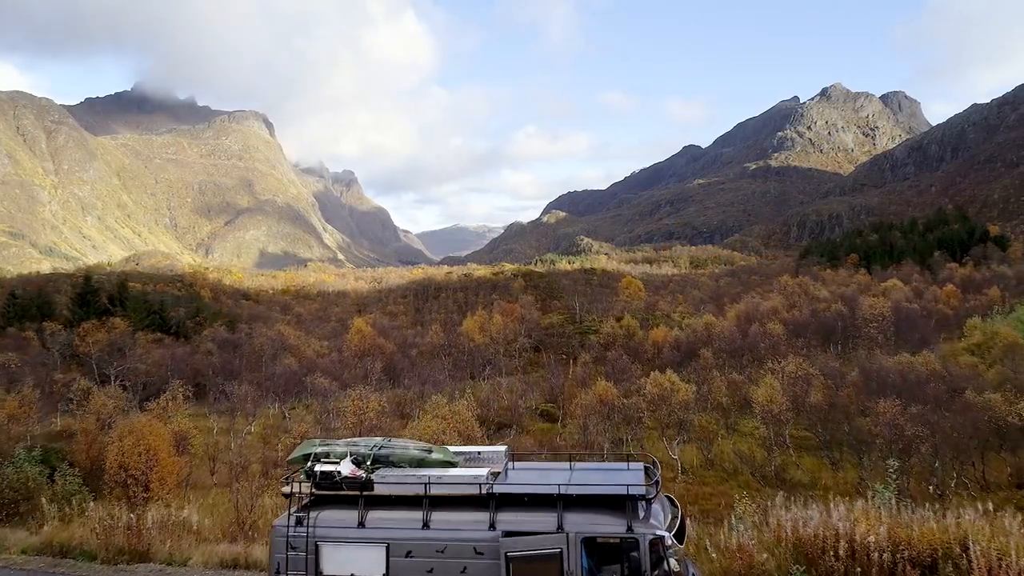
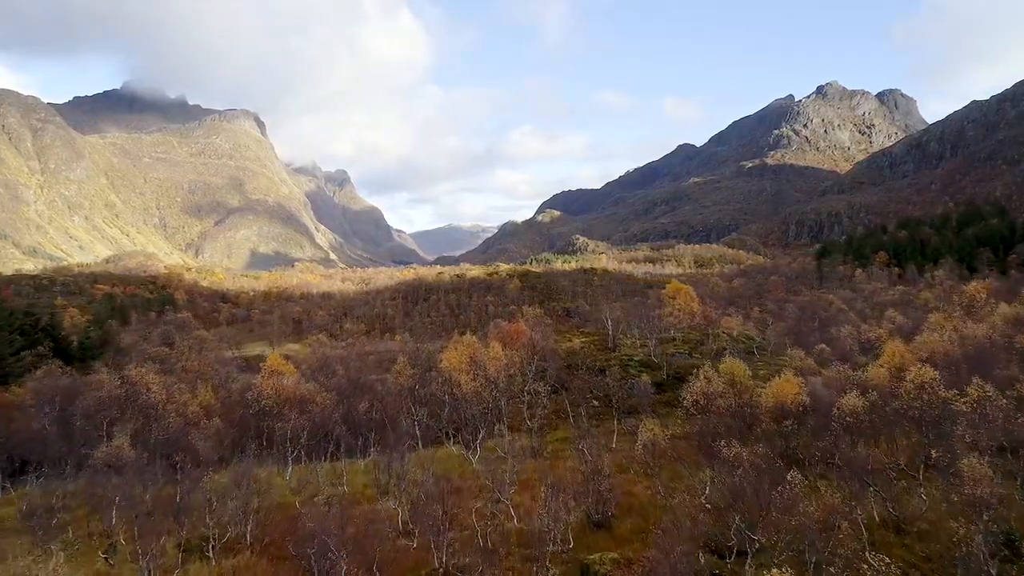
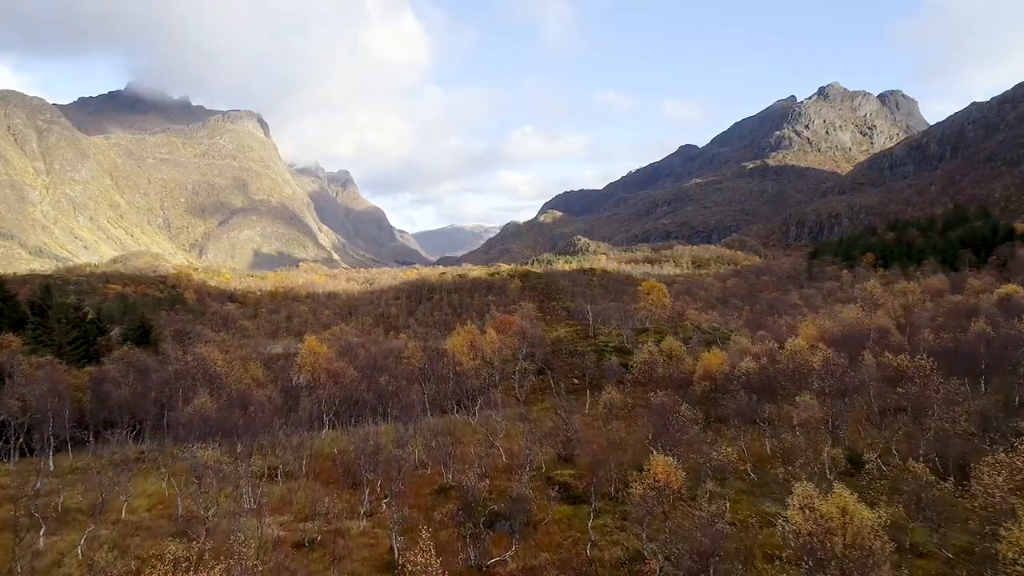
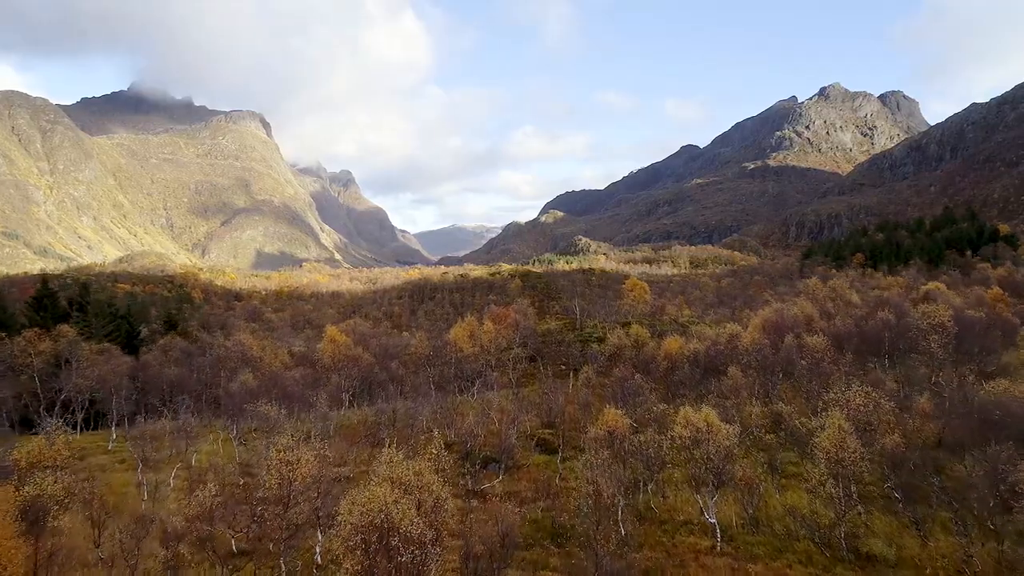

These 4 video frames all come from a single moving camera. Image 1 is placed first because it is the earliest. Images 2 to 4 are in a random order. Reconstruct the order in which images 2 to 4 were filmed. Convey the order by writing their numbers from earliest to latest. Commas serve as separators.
4, 3, 2
